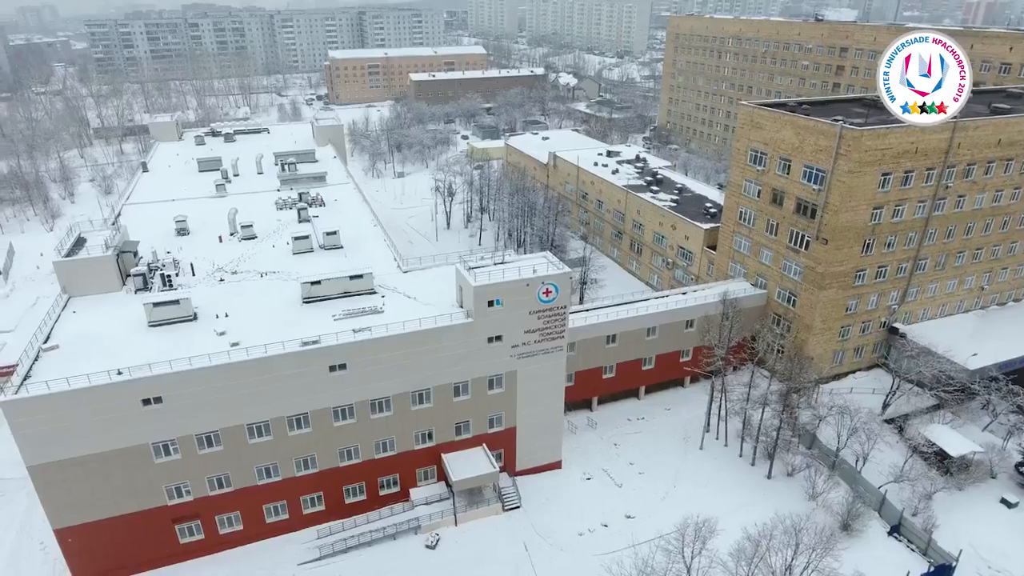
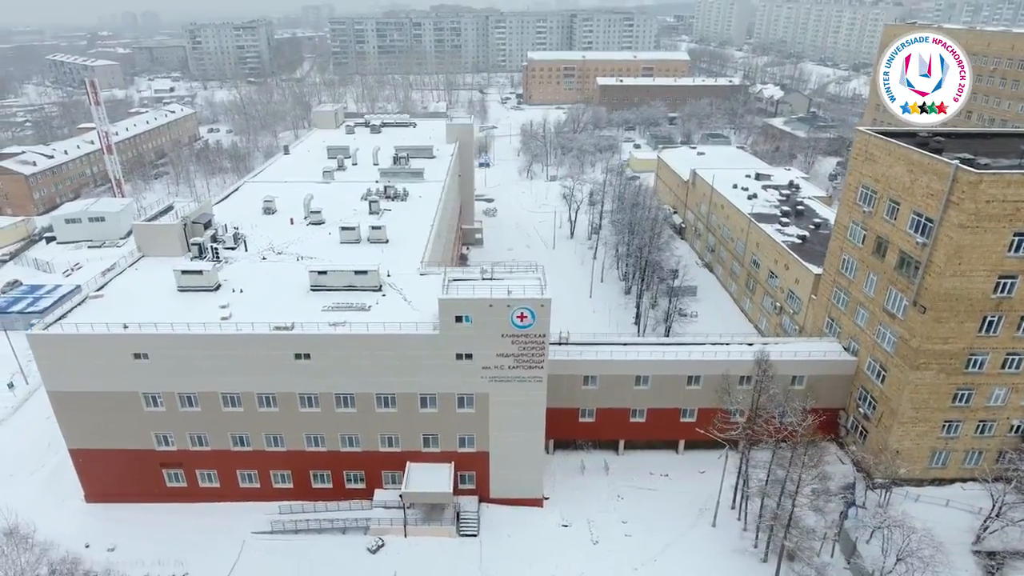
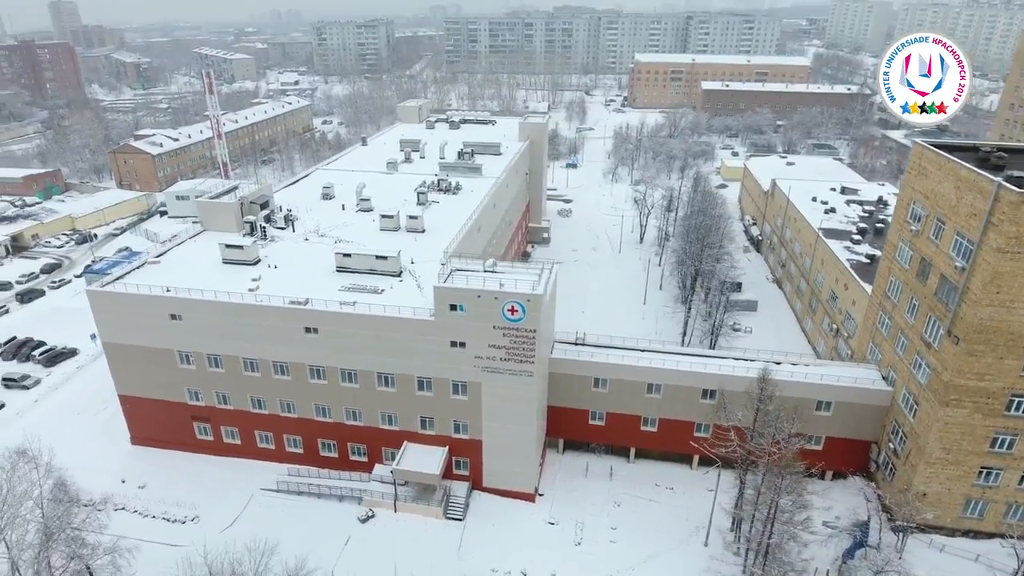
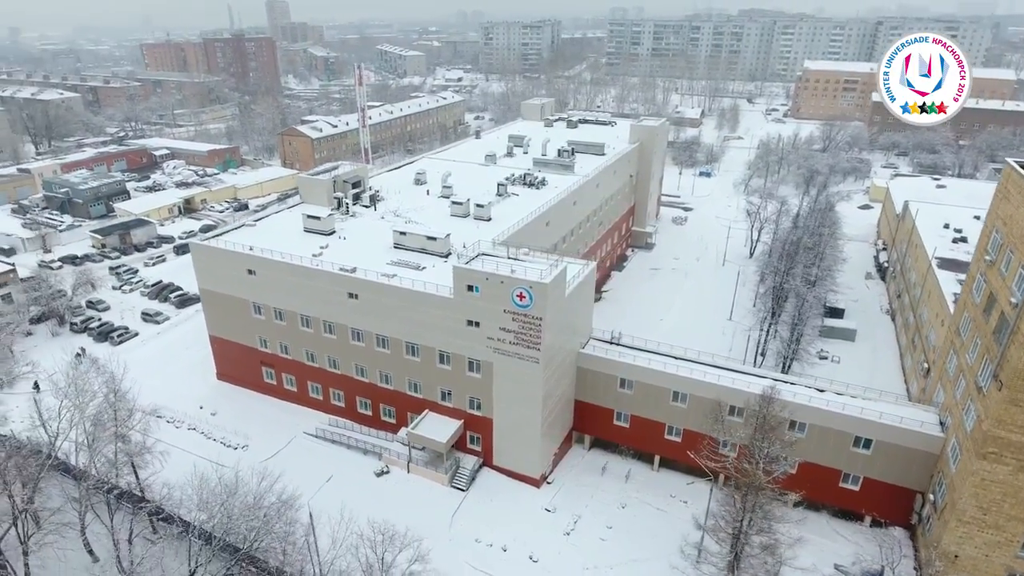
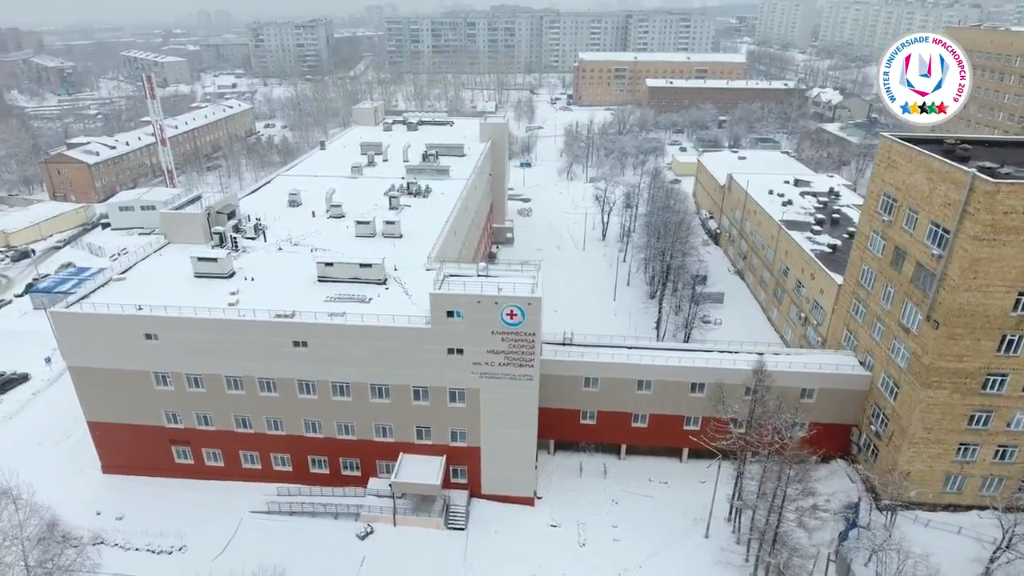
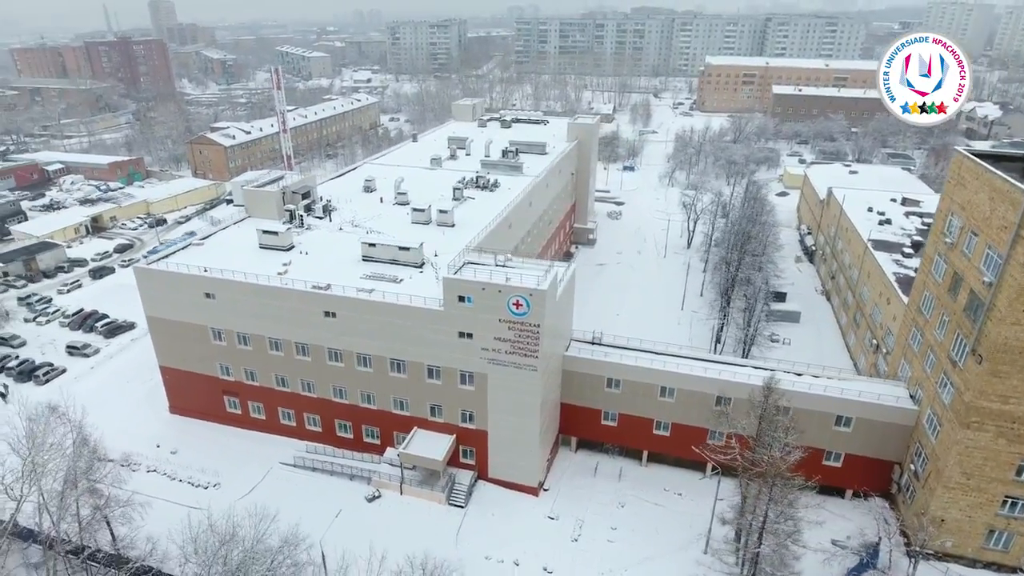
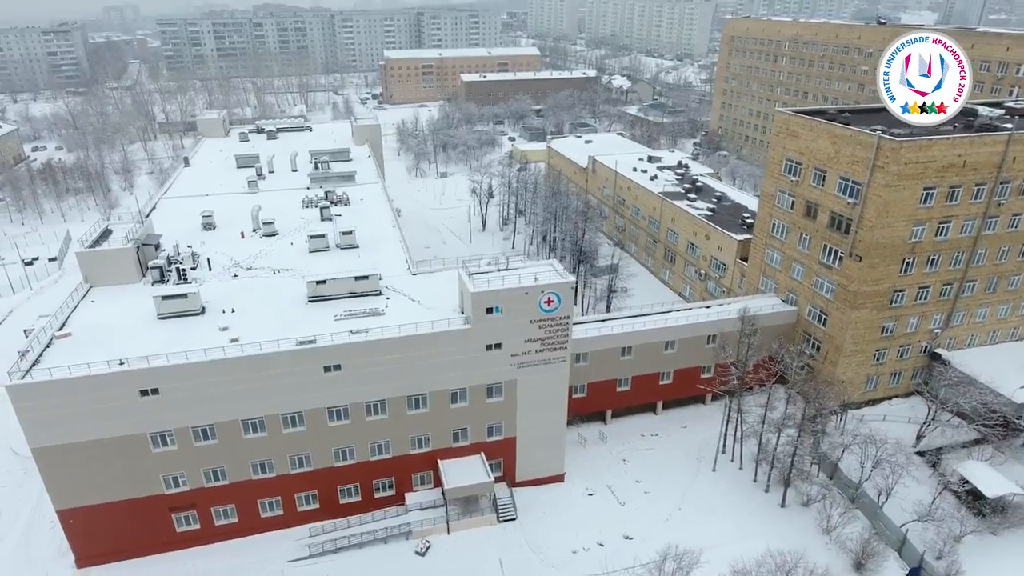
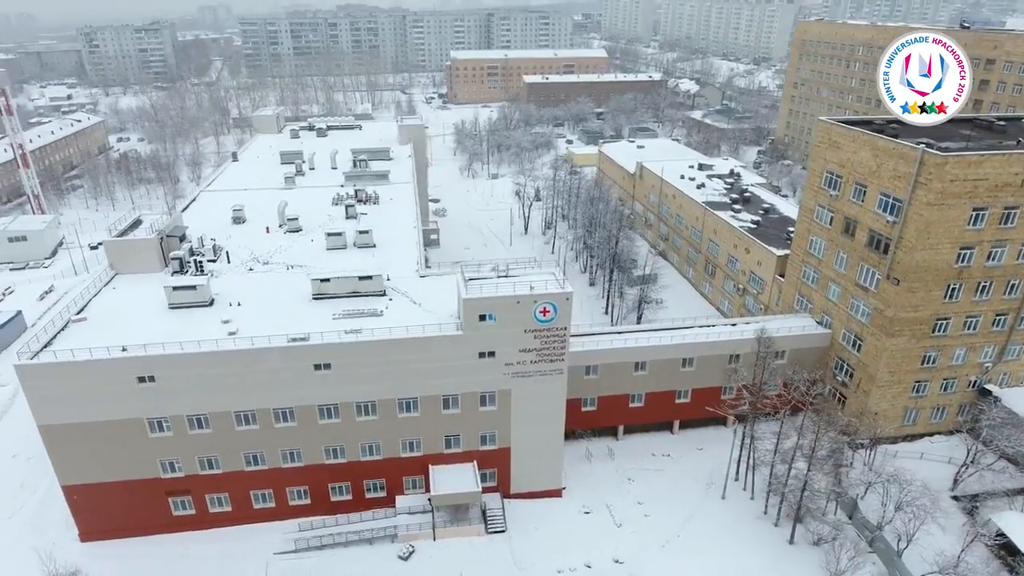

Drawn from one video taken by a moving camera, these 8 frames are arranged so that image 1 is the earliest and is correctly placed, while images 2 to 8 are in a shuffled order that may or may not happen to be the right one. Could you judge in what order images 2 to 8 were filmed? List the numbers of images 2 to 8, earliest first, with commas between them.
7, 8, 2, 5, 3, 6, 4
